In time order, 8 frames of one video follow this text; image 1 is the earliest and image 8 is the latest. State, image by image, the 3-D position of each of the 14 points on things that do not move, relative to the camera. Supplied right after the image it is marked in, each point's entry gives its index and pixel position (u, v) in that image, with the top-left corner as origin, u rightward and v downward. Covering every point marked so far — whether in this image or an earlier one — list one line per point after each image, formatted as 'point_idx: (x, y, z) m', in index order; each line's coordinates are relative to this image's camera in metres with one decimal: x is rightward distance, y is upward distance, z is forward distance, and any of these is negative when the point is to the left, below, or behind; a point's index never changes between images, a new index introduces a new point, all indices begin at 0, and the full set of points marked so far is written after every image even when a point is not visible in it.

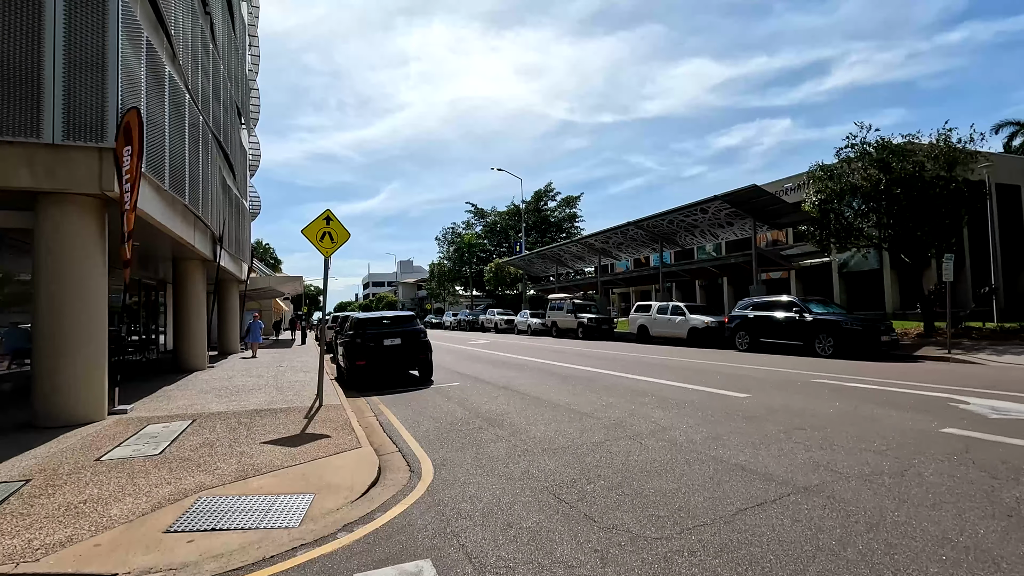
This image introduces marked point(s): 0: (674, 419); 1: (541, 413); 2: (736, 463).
0: (+2.3, -1.8, +7.4) m
1: (+0.5, -2.0, +8.4) m
2: (+2.2, -1.7, +5.3) m
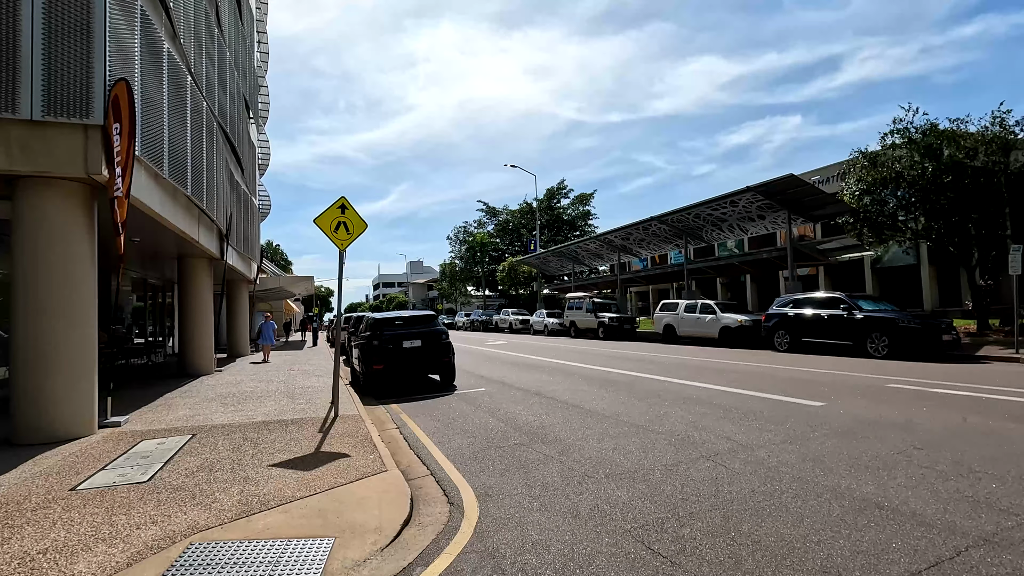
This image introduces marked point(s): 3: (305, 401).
0: (+2.8, -1.7, +6.3) m
1: (+1.1, -1.9, +7.4) m
2: (+2.8, -1.6, +4.2) m
3: (-3.9, -2.1, +10.1) m
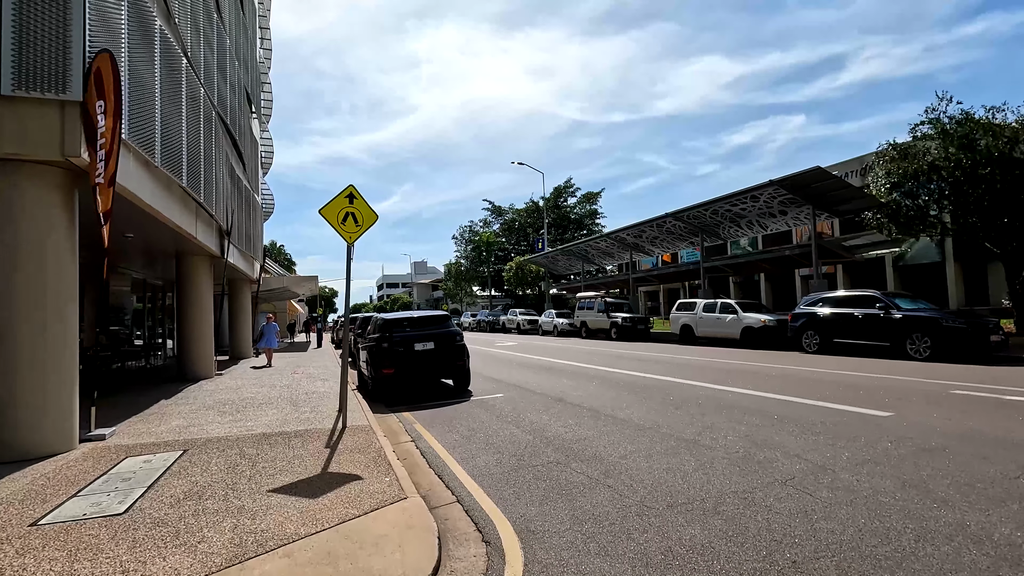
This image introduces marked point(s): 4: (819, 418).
0: (+3.2, -1.7, +5.5) m
1: (+1.4, -1.8, +6.5) m
2: (+3.1, -1.6, +3.4) m
3: (-3.5, -2.1, +9.3) m
4: (+4.0, -1.7, +7.0) m
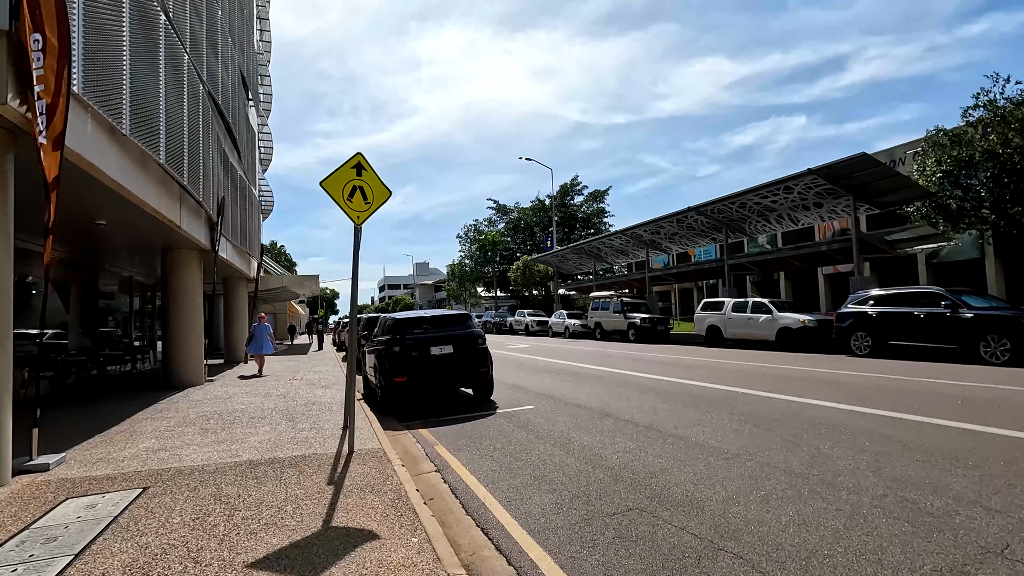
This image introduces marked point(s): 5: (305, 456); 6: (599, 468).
0: (+3.7, -1.6, +4.0) m
1: (+2.0, -1.7, +5.0) m
2: (+3.6, -1.5, +1.9) m
3: (-2.9, -2.0, +7.8) m
4: (+4.5, -1.6, +5.5) m
5: (-2.3, -1.9, +6.0) m
6: (+0.9, -1.8, +5.4) m
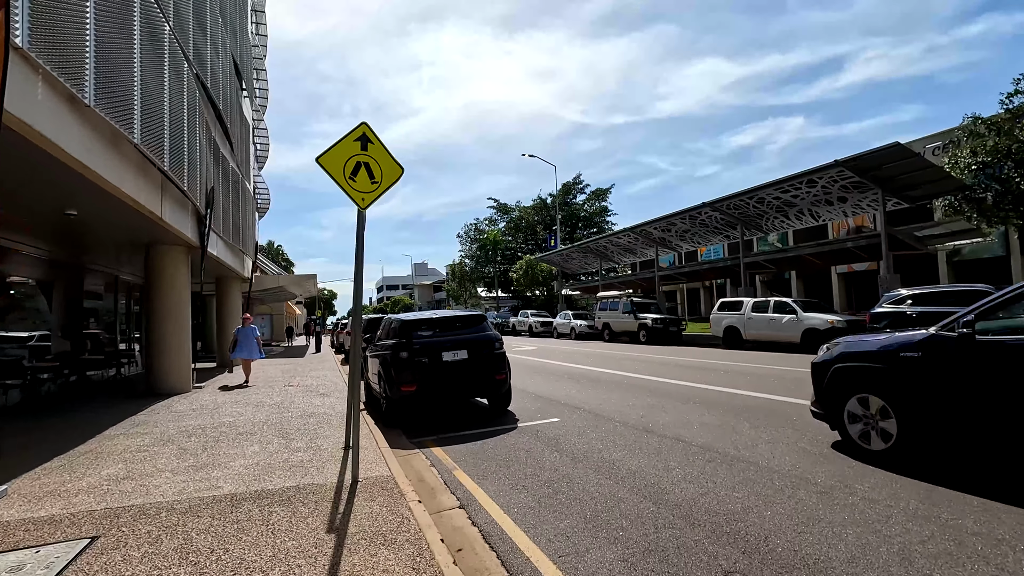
0: (+4.1, -1.5, +2.9) m
1: (+2.3, -1.7, +4.0) m
2: (+4.0, -1.4, +0.8) m
3: (-2.6, -2.0, +6.7) m
4: (+4.9, -1.5, +4.4) m
5: (-2.0, -1.8, +5.0) m
6: (+1.2, -1.8, +4.4) m
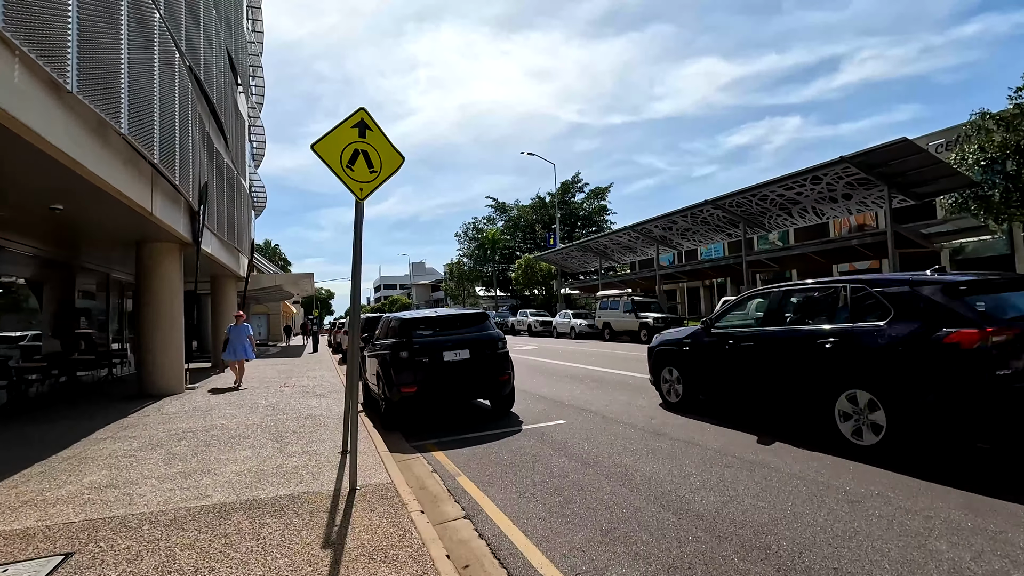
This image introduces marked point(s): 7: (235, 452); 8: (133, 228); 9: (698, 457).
0: (+4.2, -1.5, +2.7) m
1: (+2.4, -1.6, +3.7) m
2: (+4.1, -1.4, +0.6) m
3: (-2.5, -1.9, +6.4) m
4: (+4.9, -1.5, +4.1) m
5: (-1.9, -1.8, +4.6) m
6: (+1.3, -1.7, +4.1) m
7: (-3.3, -1.9, +6.3) m
8: (-7.8, +1.2, +11.0) m
9: (+1.9, -1.7, +5.6) m
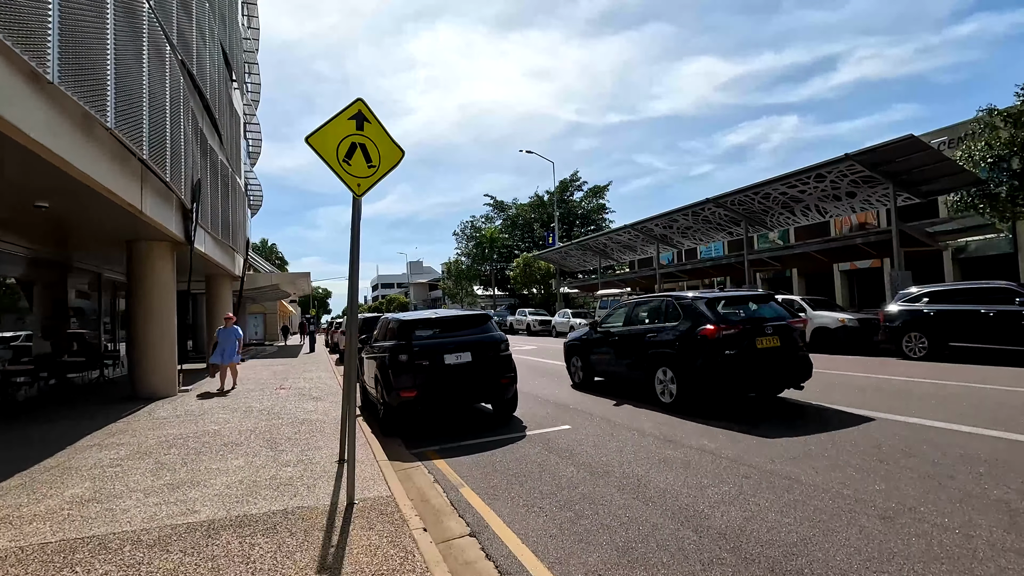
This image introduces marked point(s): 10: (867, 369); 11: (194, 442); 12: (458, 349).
0: (+4.3, -1.5, +2.4) m
1: (+2.5, -1.7, +3.4) m
2: (+4.2, -1.4, +0.3) m
3: (-2.5, -1.9, +6.1) m
4: (+5.0, -1.5, +3.9) m
5: (-1.8, -1.8, +4.4) m
6: (+1.4, -1.7, +3.8) m
7: (-3.2, -1.9, +6.0) m
8: (-7.8, +1.2, +10.7) m
9: (+2.0, -1.8, +5.3) m
10: (+8.1, -1.8, +12.3) m
11: (-4.2, -2.0, +7.0) m
12: (-0.8, -0.9, +7.9) m
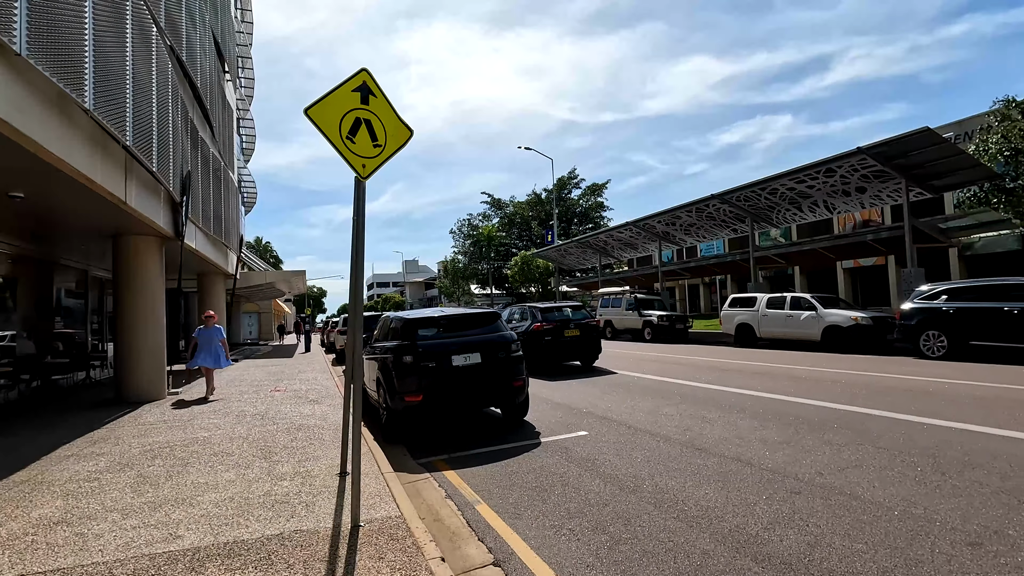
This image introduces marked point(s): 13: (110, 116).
0: (+4.5, -1.4, +1.9) m
1: (+2.7, -1.6, +2.9) m
2: (+4.4, -1.3, -0.2) m
3: (-2.3, -1.9, +5.6) m
4: (+5.2, -1.4, +3.4) m
5: (-1.6, -1.8, +3.8) m
6: (+1.6, -1.7, +3.3) m
7: (-3.0, -1.9, +5.5) m
8: (-7.6, +1.3, +10.1) m
9: (+2.2, -1.7, +4.8) m
10: (+8.3, -1.8, +11.9) m
11: (-4.0, -2.0, +6.5) m
12: (-0.6, -0.8, +7.4) m
13: (-5.5, +2.4, +7.3) m
